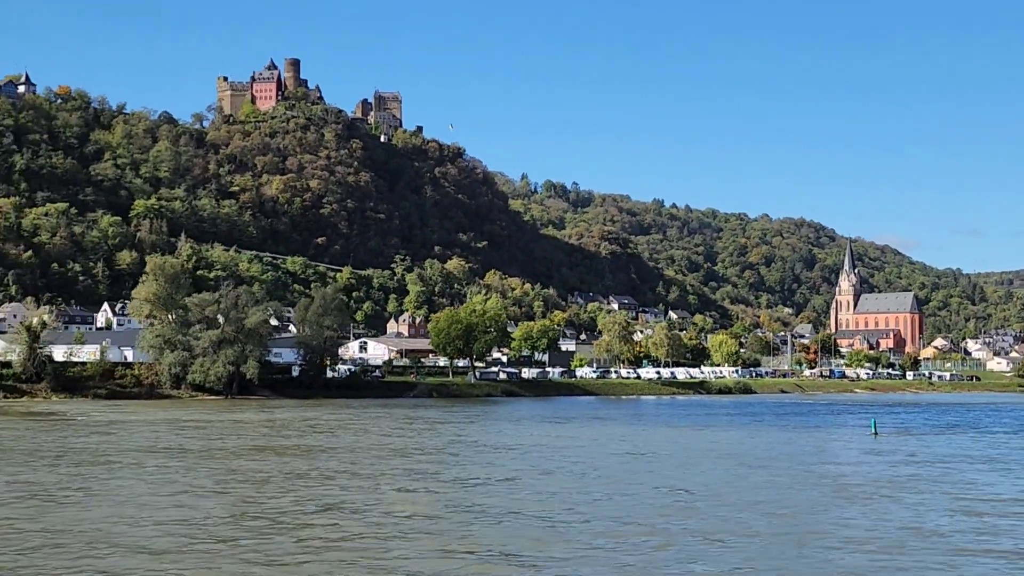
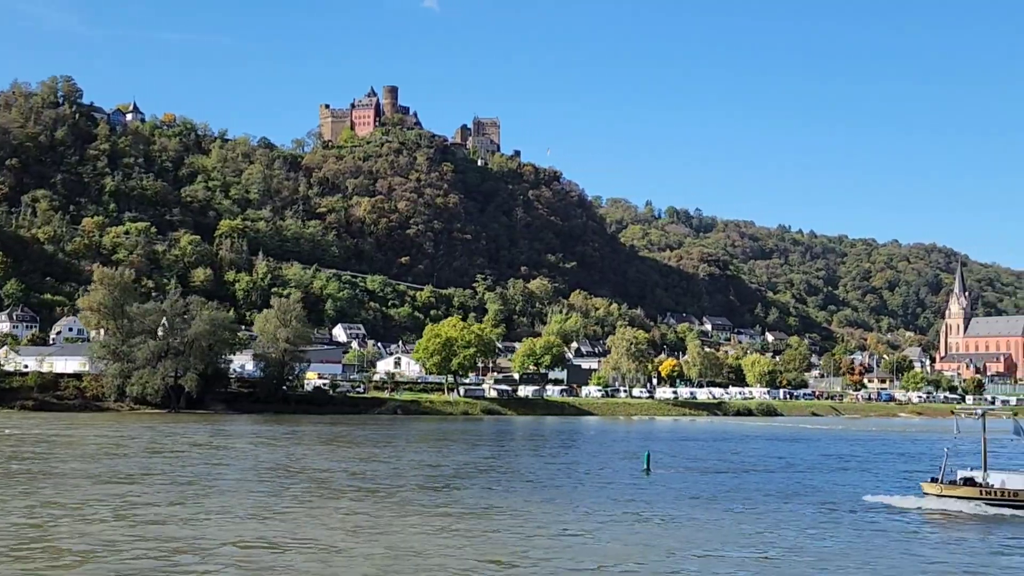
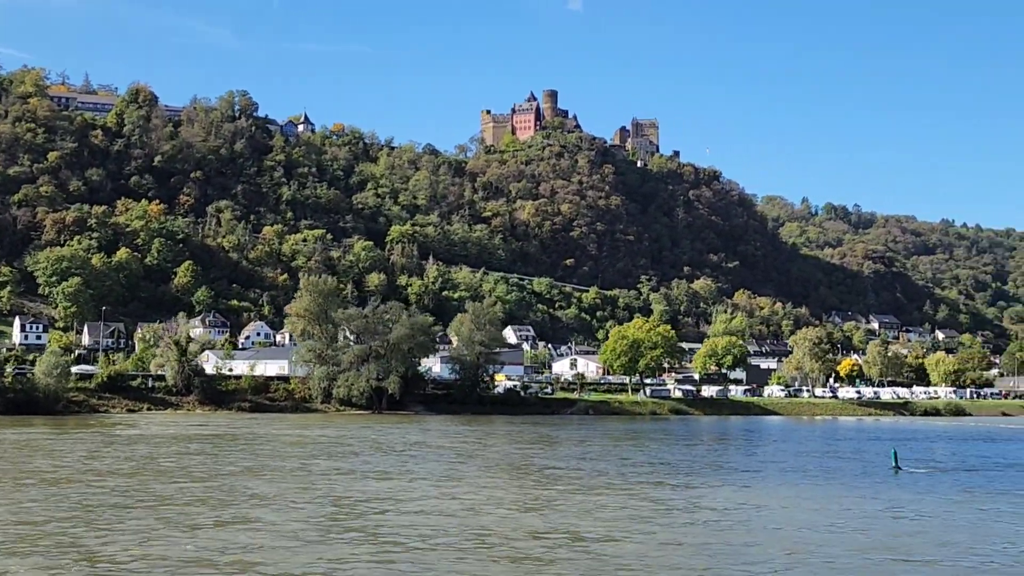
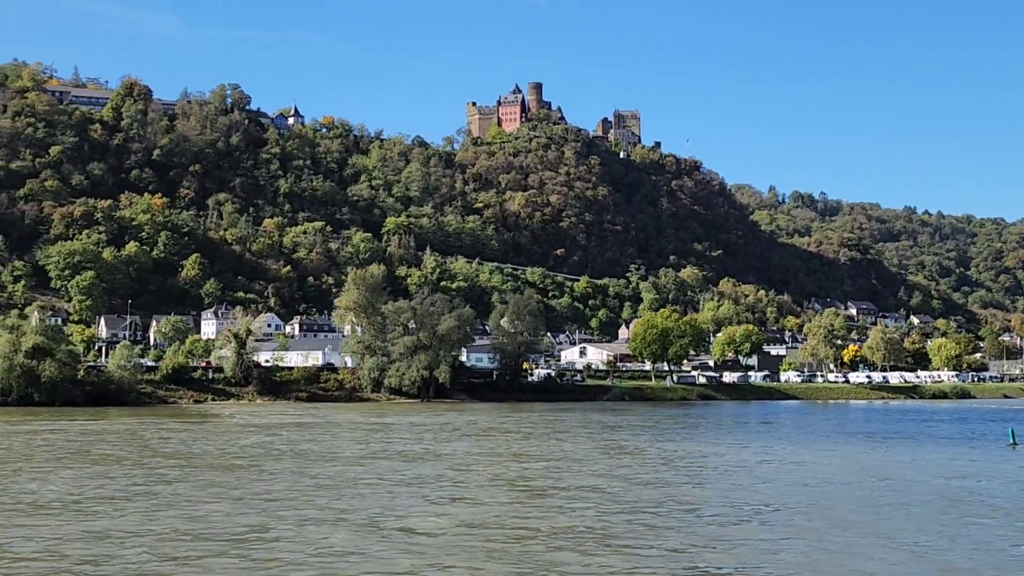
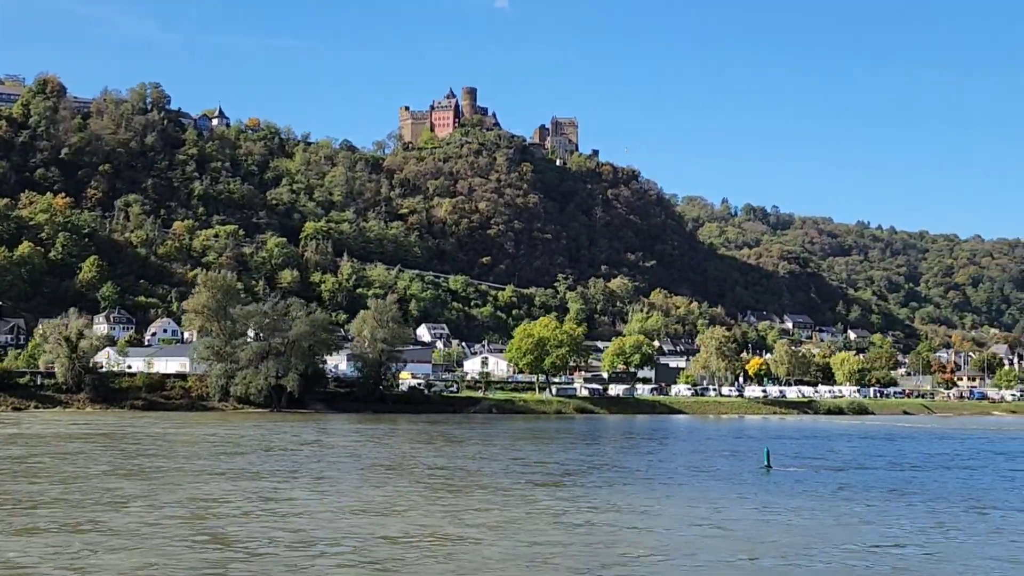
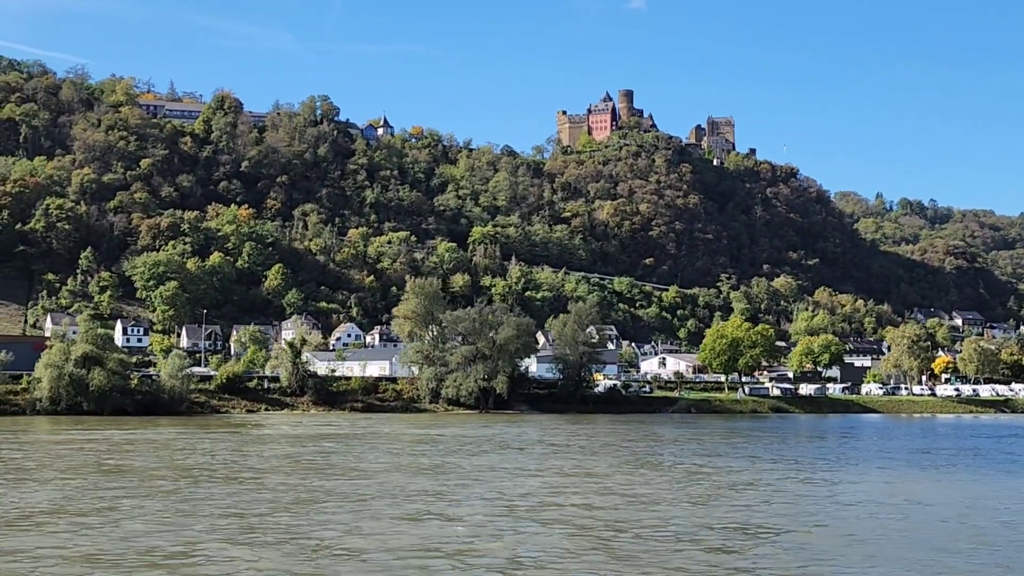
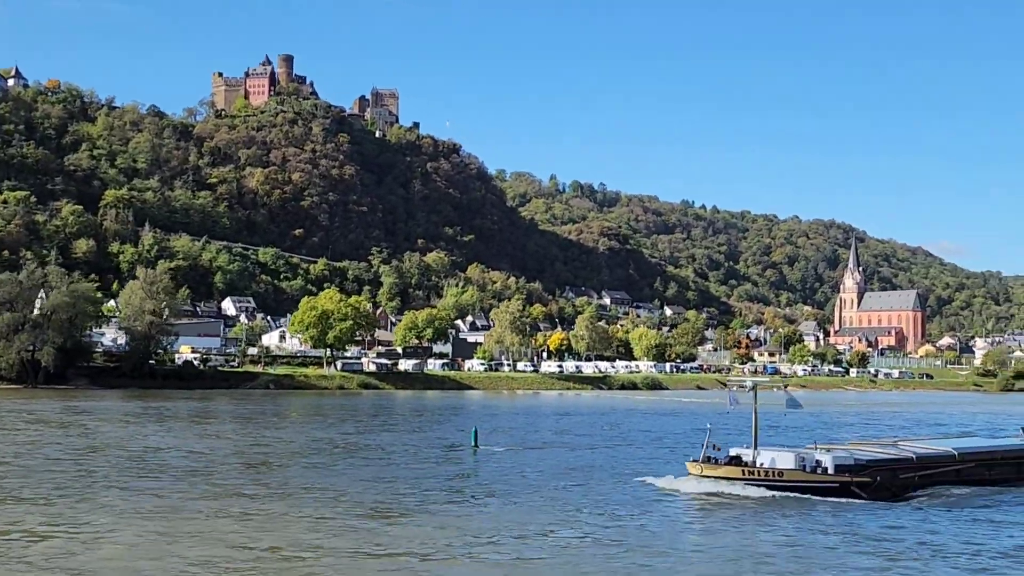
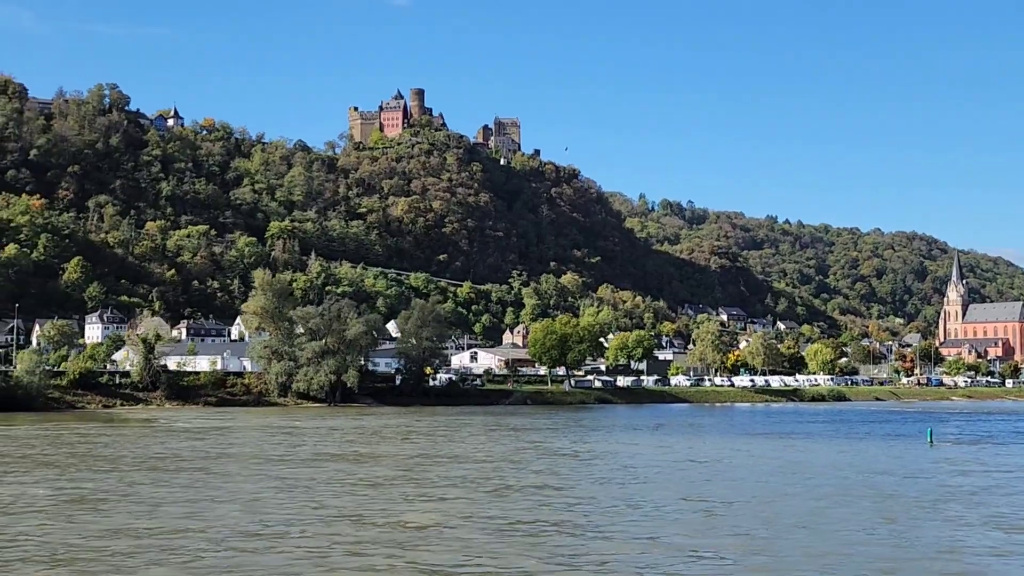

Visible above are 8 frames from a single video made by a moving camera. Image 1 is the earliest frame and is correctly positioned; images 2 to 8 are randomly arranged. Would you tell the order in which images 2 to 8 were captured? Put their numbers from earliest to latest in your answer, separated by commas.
8, 4, 6, 3, 5, 2, 7
